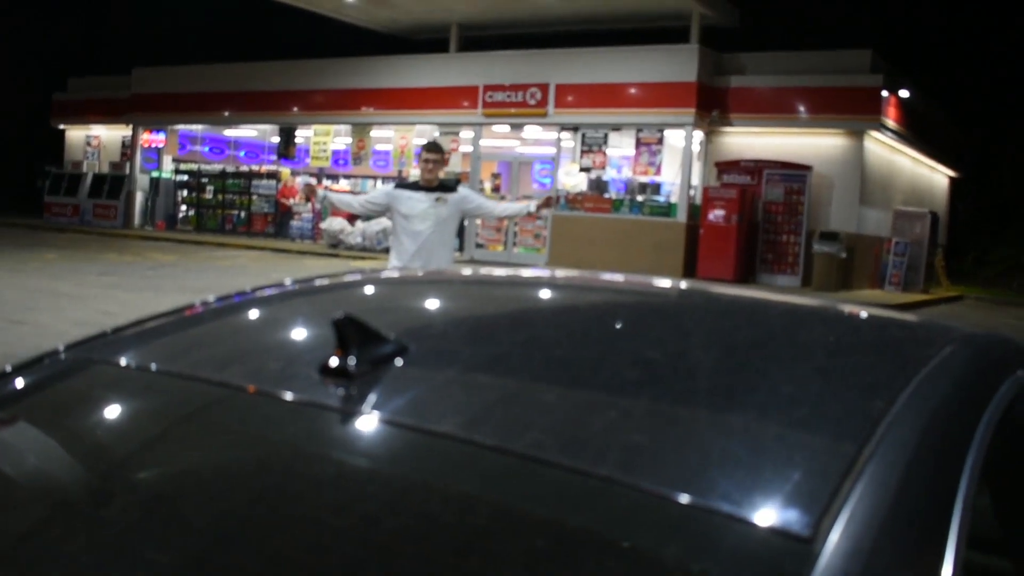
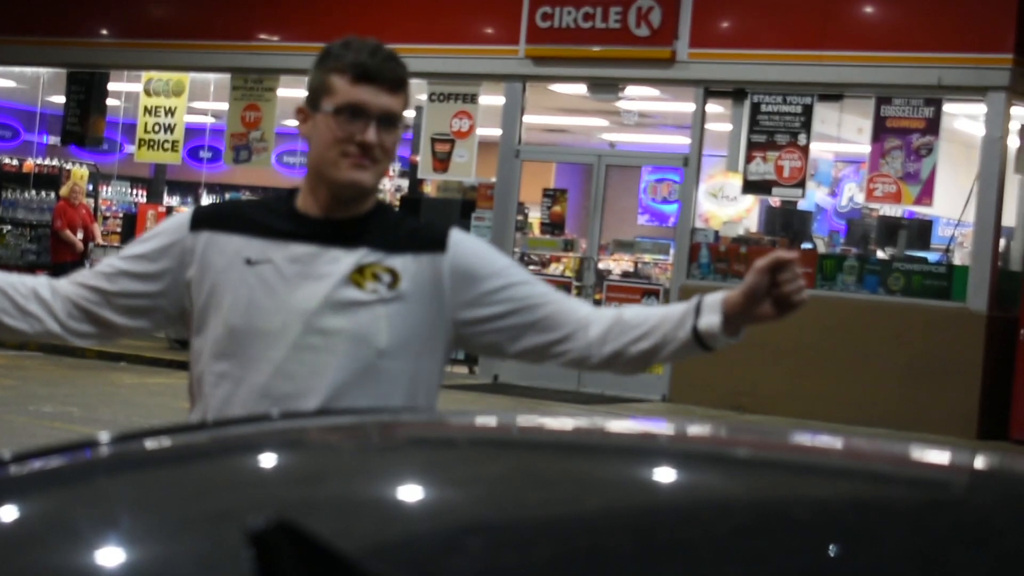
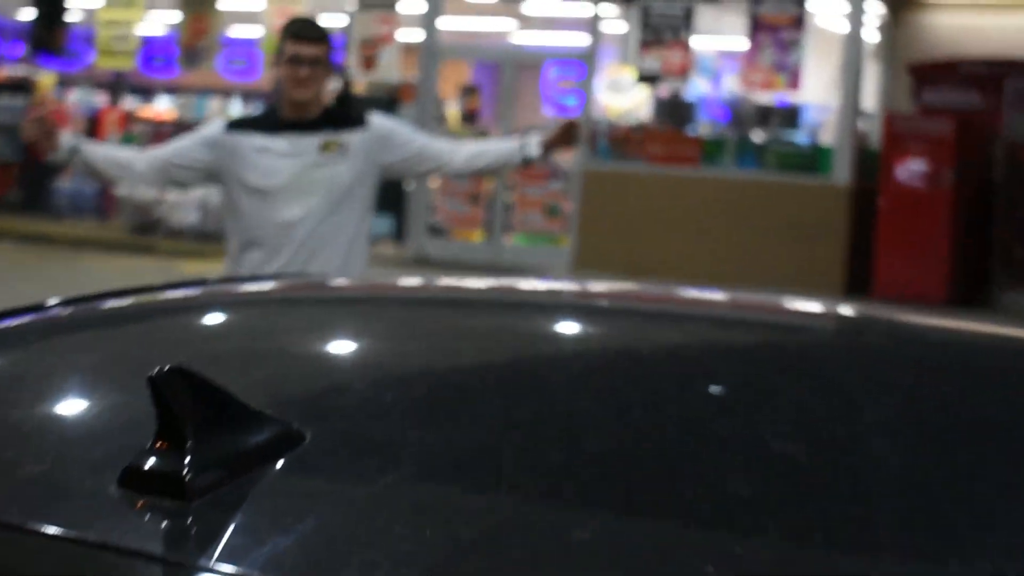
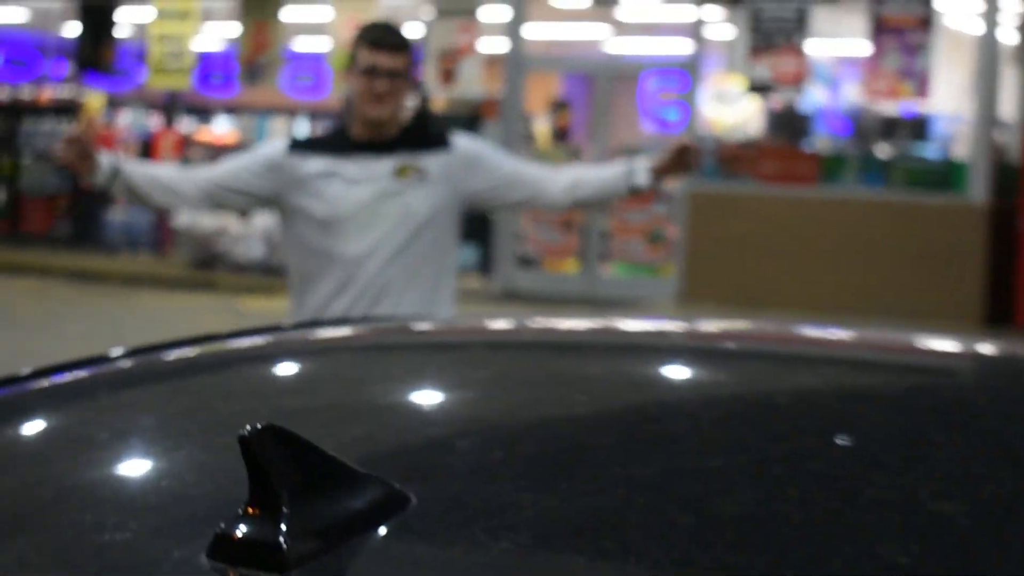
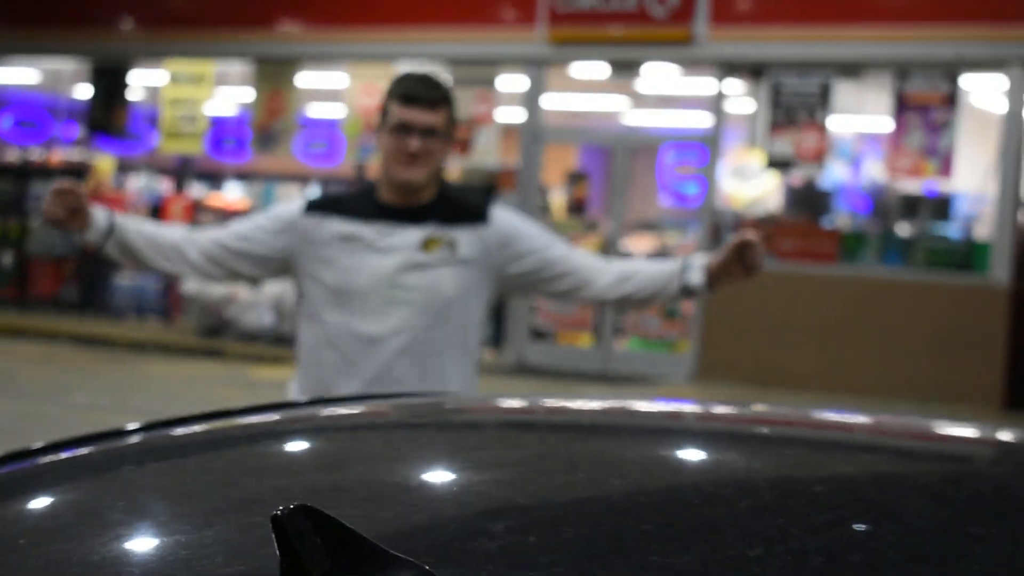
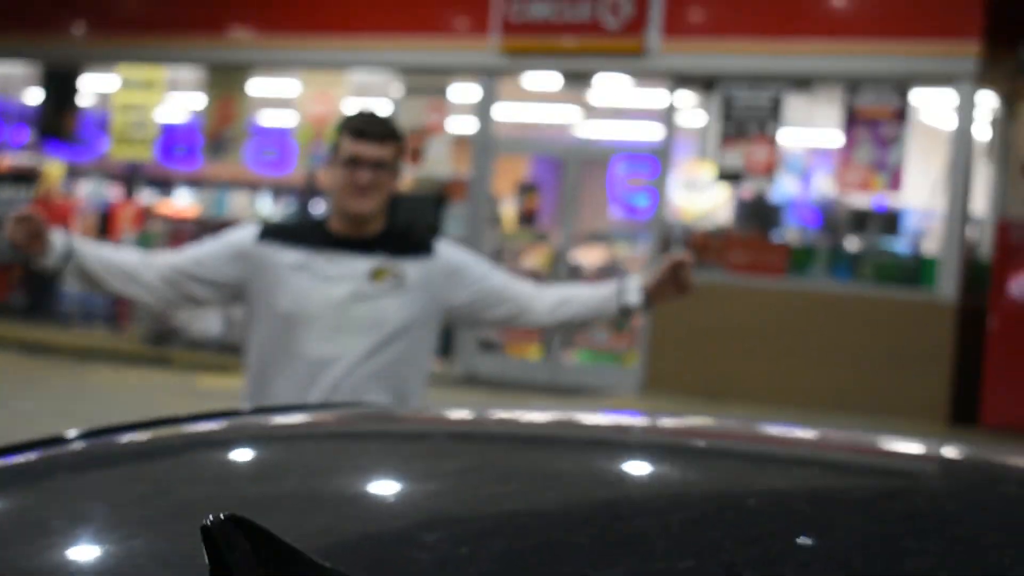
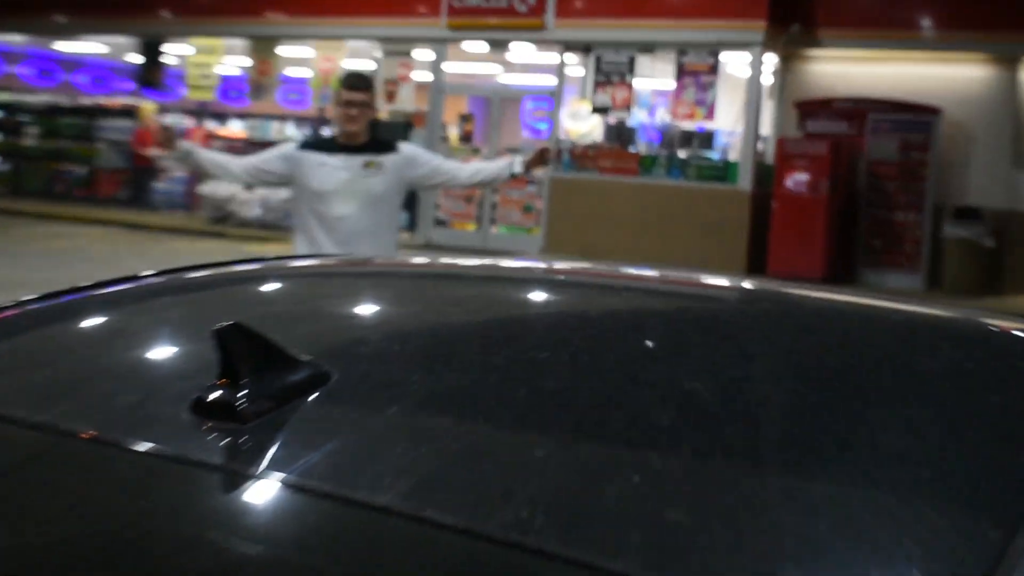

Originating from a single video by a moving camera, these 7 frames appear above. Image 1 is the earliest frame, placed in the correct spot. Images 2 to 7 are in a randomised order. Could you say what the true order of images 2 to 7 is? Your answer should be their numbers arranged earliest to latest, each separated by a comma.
7, 3, 4, 6, 5, 2
